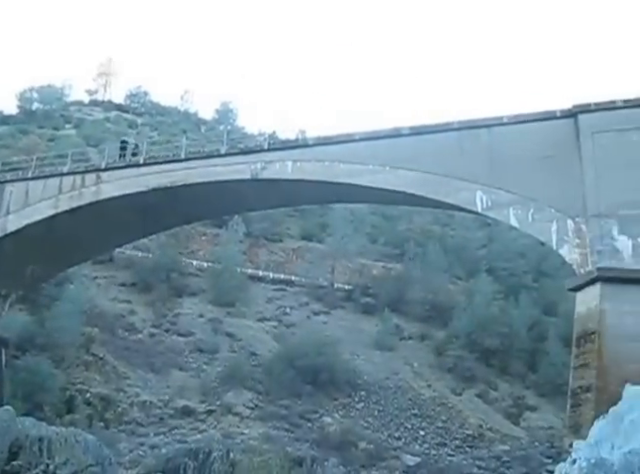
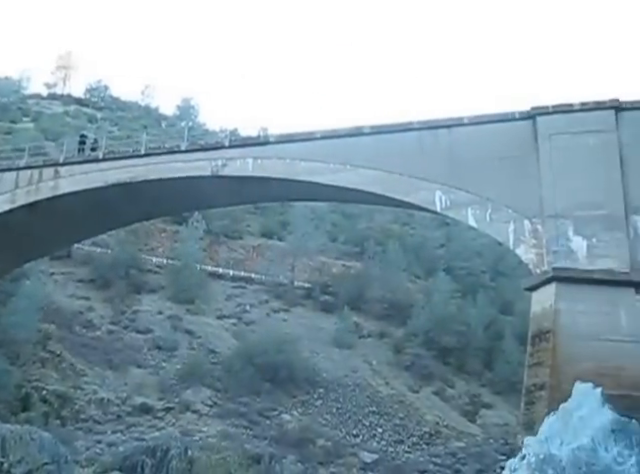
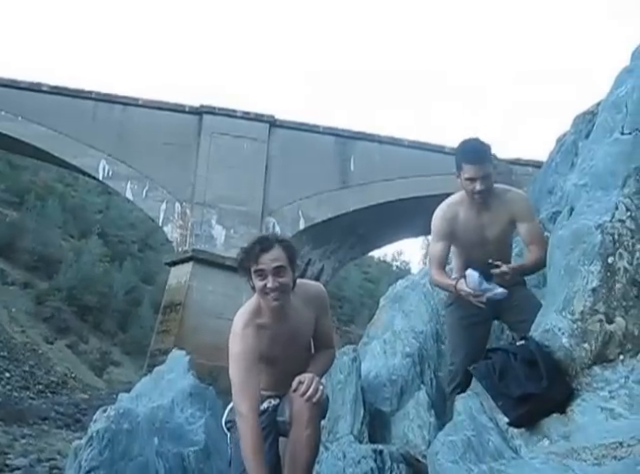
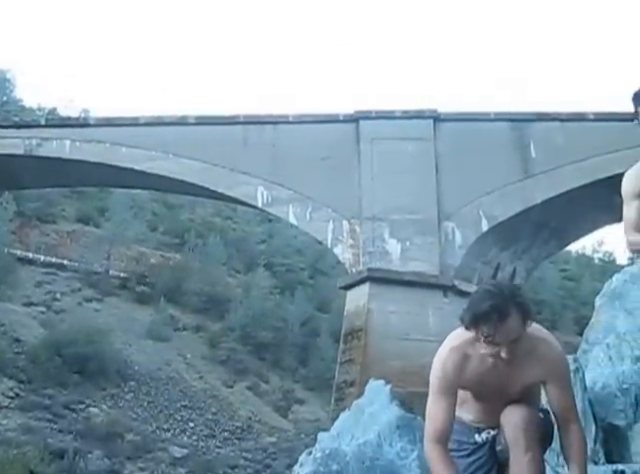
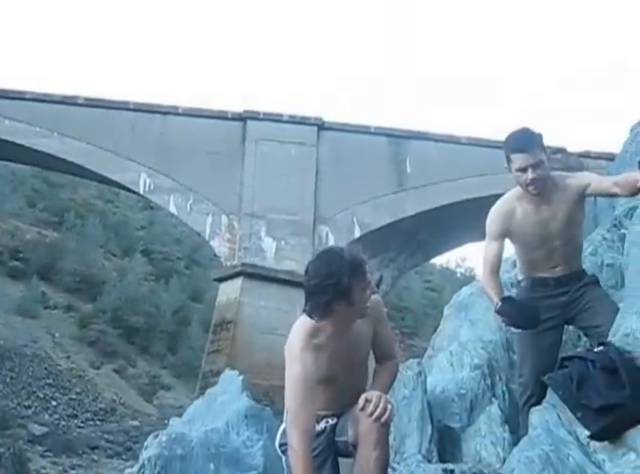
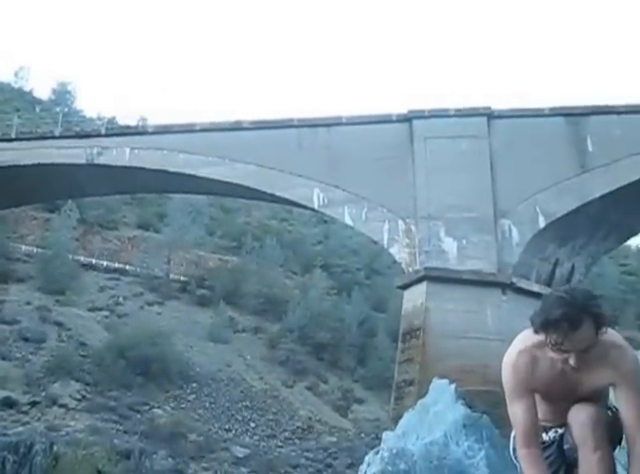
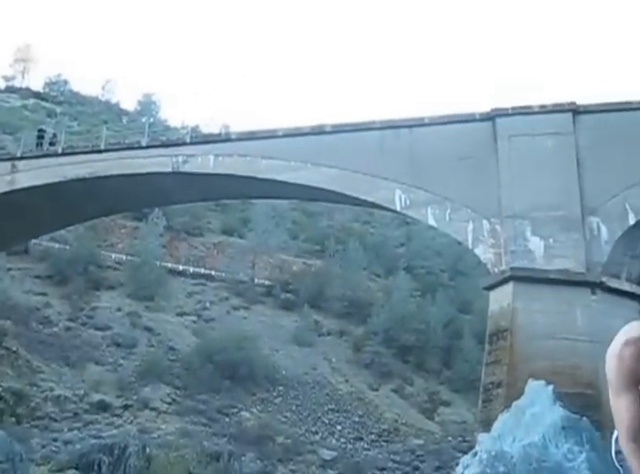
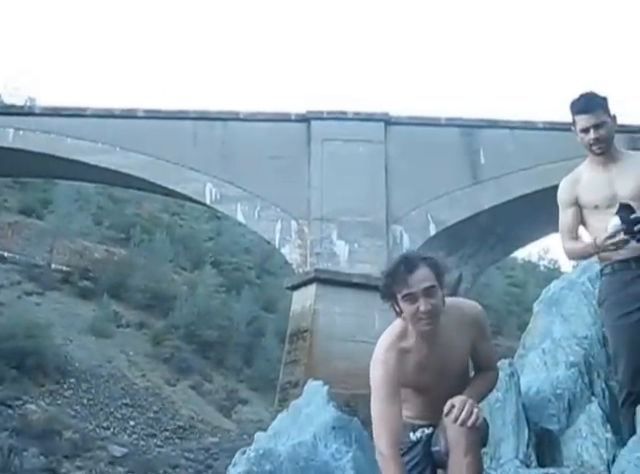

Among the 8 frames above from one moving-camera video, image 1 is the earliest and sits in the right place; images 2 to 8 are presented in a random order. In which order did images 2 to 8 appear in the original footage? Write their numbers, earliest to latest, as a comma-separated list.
2, 7, 6, 4, 8, 5, 3
